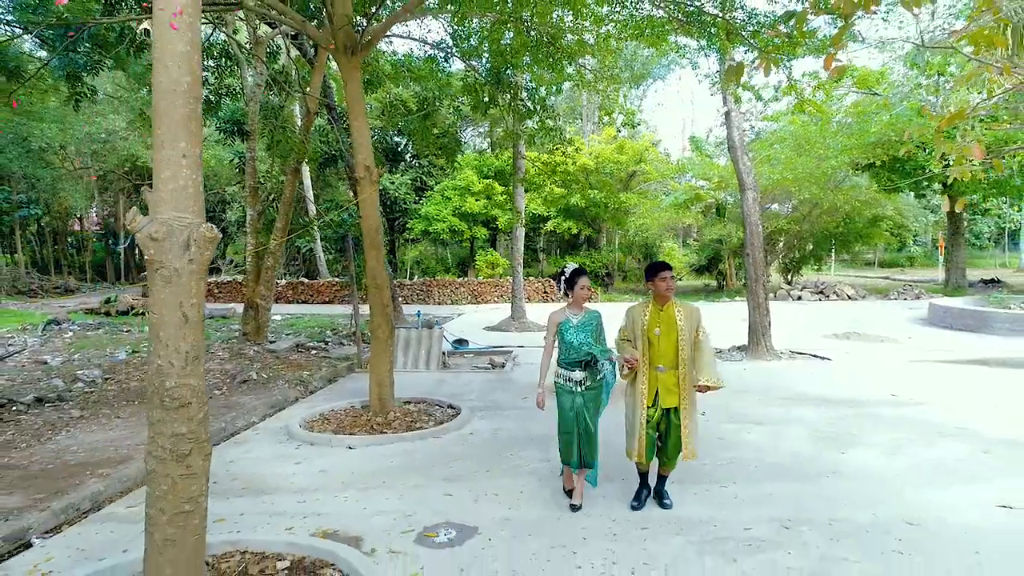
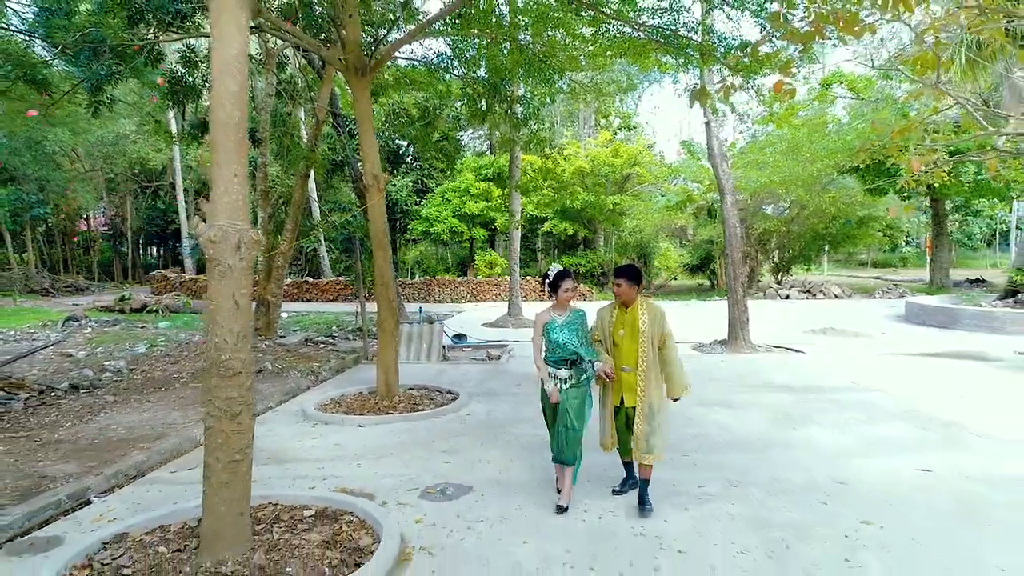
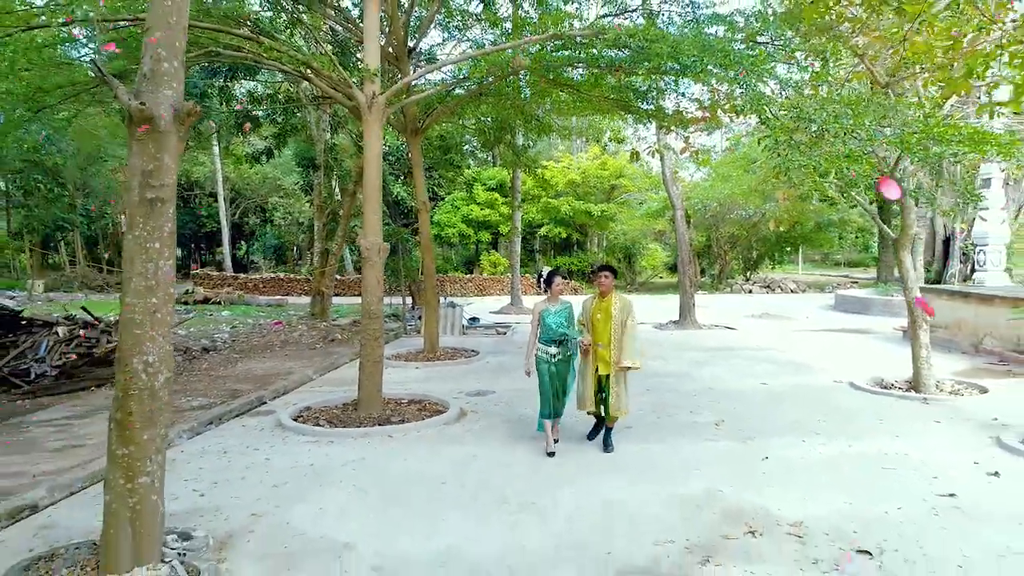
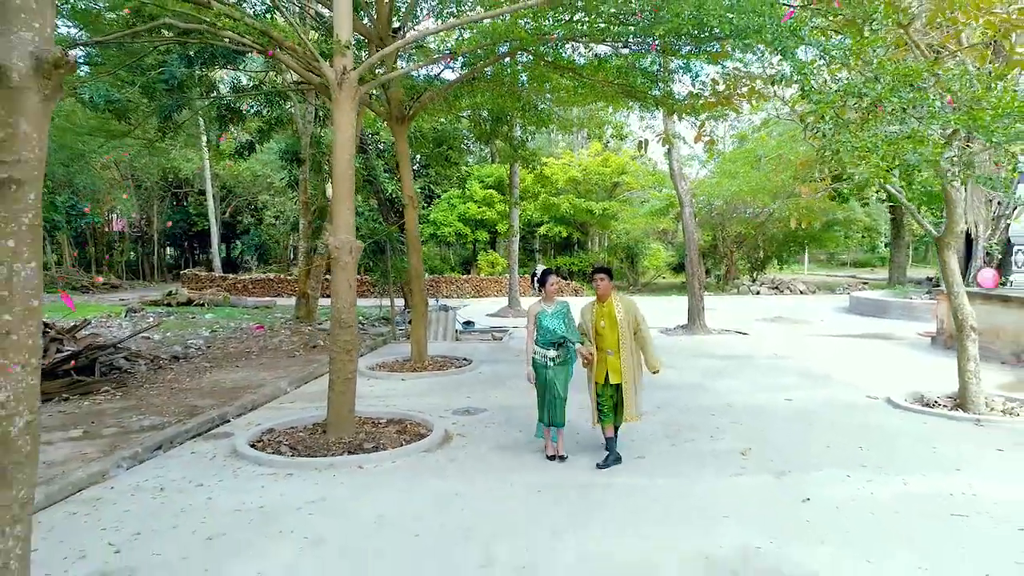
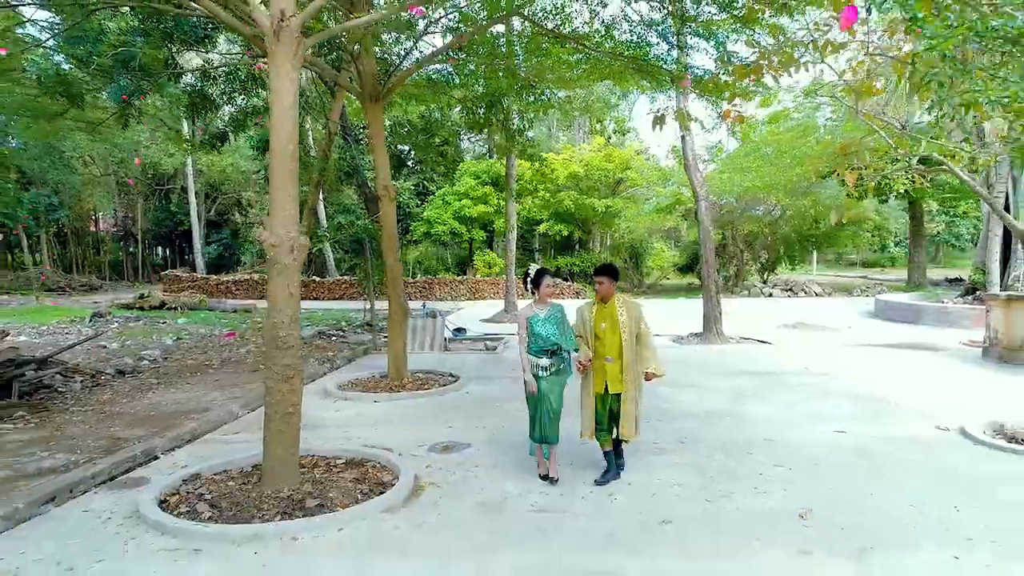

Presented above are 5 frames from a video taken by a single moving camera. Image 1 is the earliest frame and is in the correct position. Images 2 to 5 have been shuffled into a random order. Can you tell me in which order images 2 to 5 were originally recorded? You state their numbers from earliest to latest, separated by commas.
2, 5, 4, 3
